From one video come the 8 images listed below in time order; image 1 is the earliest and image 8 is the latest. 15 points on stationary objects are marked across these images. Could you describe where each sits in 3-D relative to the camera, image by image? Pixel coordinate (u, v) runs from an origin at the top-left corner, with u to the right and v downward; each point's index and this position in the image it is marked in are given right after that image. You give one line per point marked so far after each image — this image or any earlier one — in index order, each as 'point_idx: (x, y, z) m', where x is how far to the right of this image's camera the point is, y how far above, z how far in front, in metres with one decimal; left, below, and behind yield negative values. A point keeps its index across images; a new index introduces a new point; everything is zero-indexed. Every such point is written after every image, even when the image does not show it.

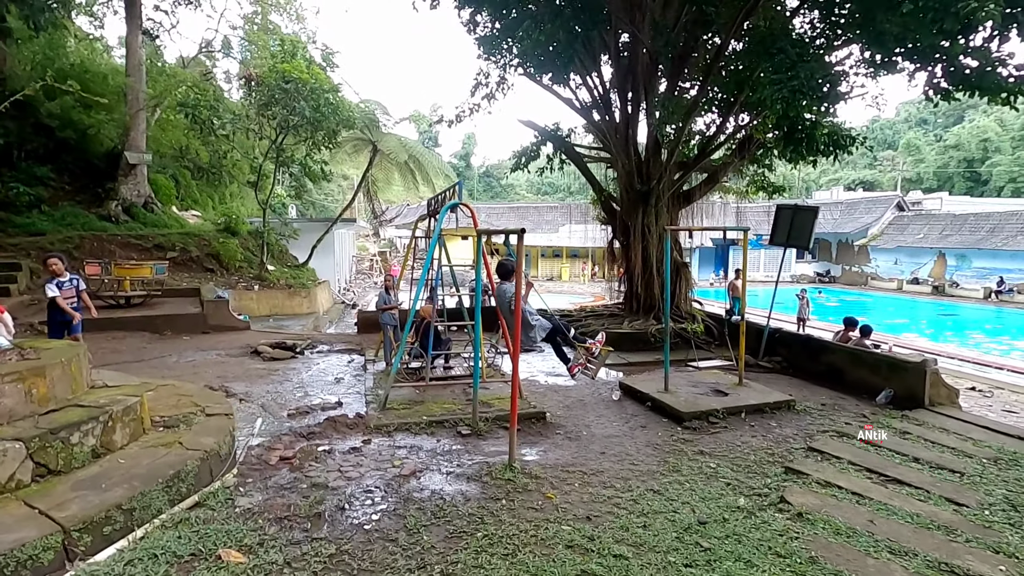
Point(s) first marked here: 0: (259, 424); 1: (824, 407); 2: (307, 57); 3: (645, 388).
0: (-2.4, -1.3, +5.1) m
1: (+3.4, -1.3, +5.9) m
2: (-5.7, +6.4, +15.0) m
3: (+1.5, -1.2, +6.2) m
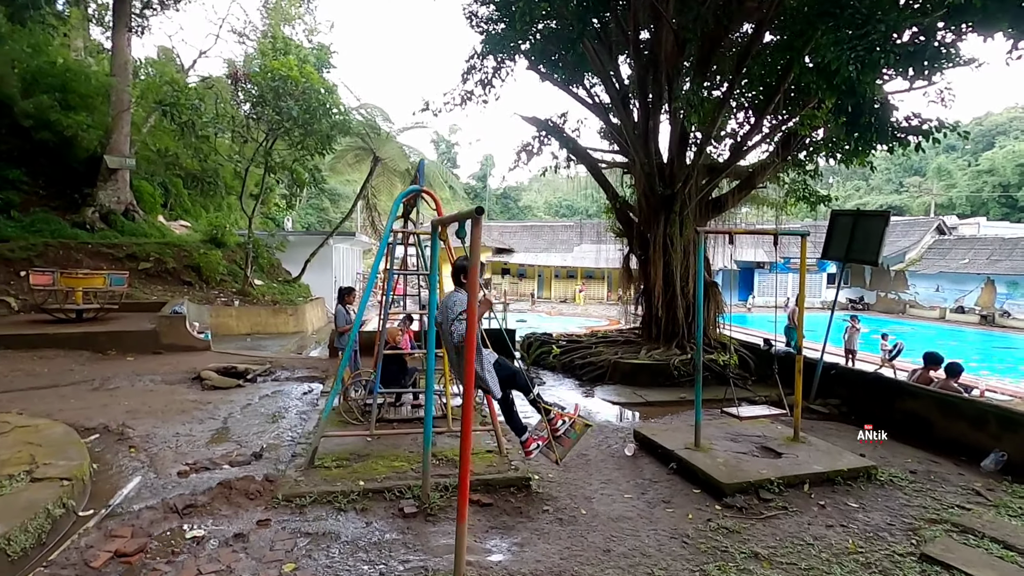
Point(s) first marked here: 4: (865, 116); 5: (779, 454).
0: (-2.6, -1.4, +3.7) m
1: (+3.2, -1.5, +4.3) m
2: (-5.5, +6.0, +14.0) m
3: (+1.4, -1.4, +4.7) m
4: (+4.3, +2.1, +6.6) m
5: (+2.2, -1.4, +4.4) m
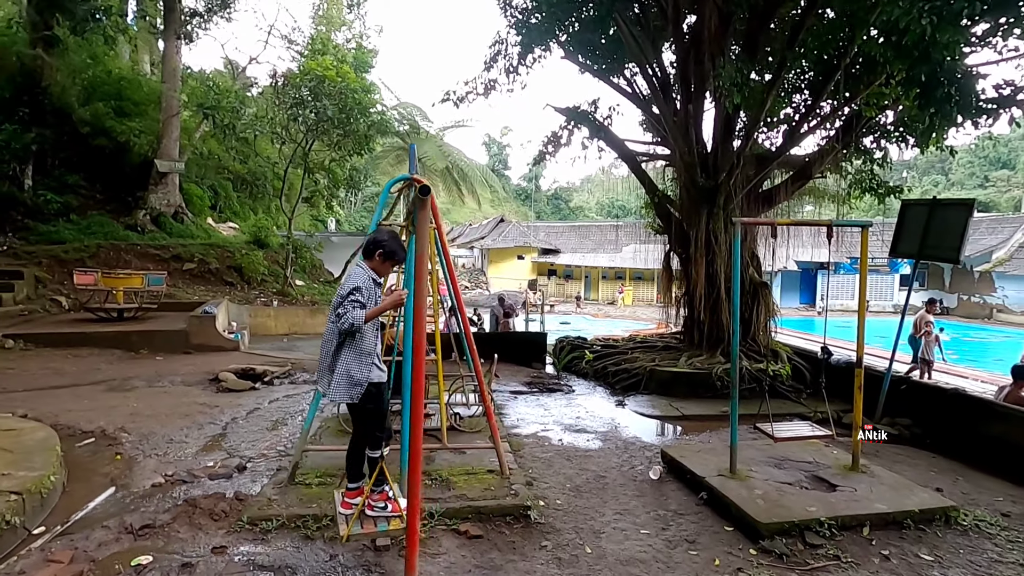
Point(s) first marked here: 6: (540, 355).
0: (-2.6, -1.3, +3.4) m
1: (+3.2, -1.5, +3.5) m
2: (-4.5, +6.0, +14.0) m
3: (+1.4, -1.4, +4.1) m
4: (+4.5, +2.1, +5.7) m
5: (+2.2, -1.4, +3.7) m
6: (+0.4, -1.1, +8.6) m
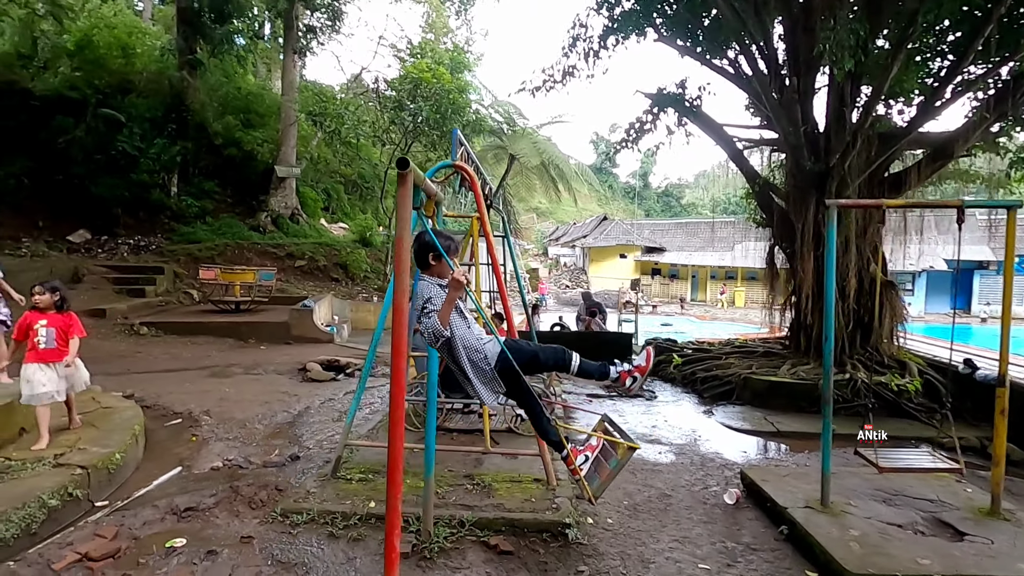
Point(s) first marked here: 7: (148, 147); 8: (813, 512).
0: (-2.4, -1.3, +3.6) m
1: (+3.4, -1.5, +2.5) m
2: (-2.0, +6.0, +14.4) m
3: (+1.7, -1.3, +3.5) m
4: (+5.2, +2.1, +4.4) m
5: (+2.5, -1.4, +3.0) m
6: (+1.7, -1.0, +8.1) m
7: (-9.5, +3.7, +14.2) m
8: (+1.8, -1.3, +3.2) m
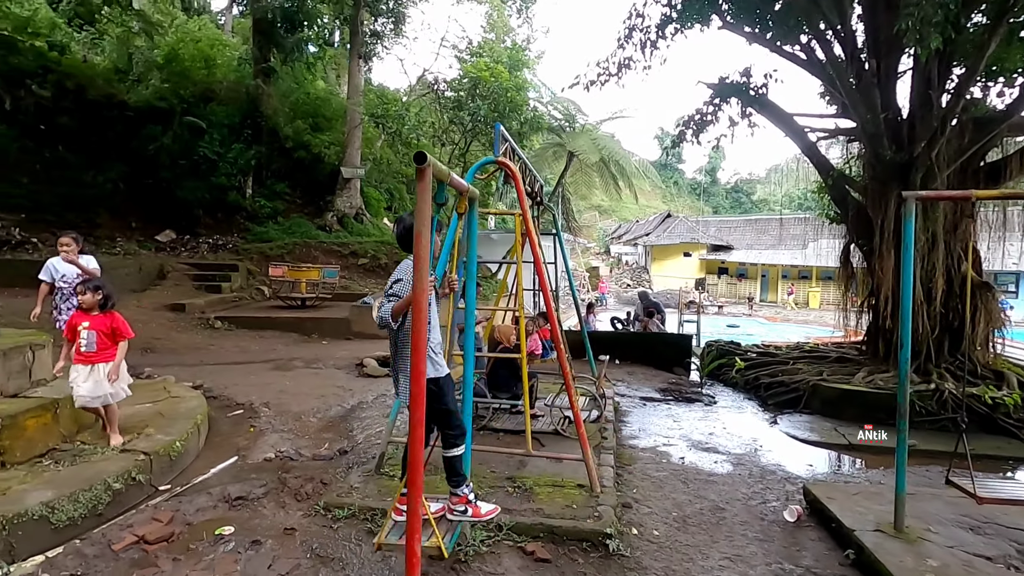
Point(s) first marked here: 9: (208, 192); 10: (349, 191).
0: (-2.1, -1.3, +3.8) m
1: (+3.5, -1.5, +2.1) m
2: (-0.5, +6.1, +14.4) m
3: (+2.0, -1.3, +3.2) m
4: (+5.5, +2.1, +3.7) m
5: (+2.6, -1.4, +2.6) m
6: (+2.5, -1.0, +7.8) m
7: (-8.0, +3.8, +15.1) m
8: (+2.0, -1.3, +2.9) m
9: (-8.5, +2.7, +15.0) m
10: (-4.8, +2.8, +15.7) m
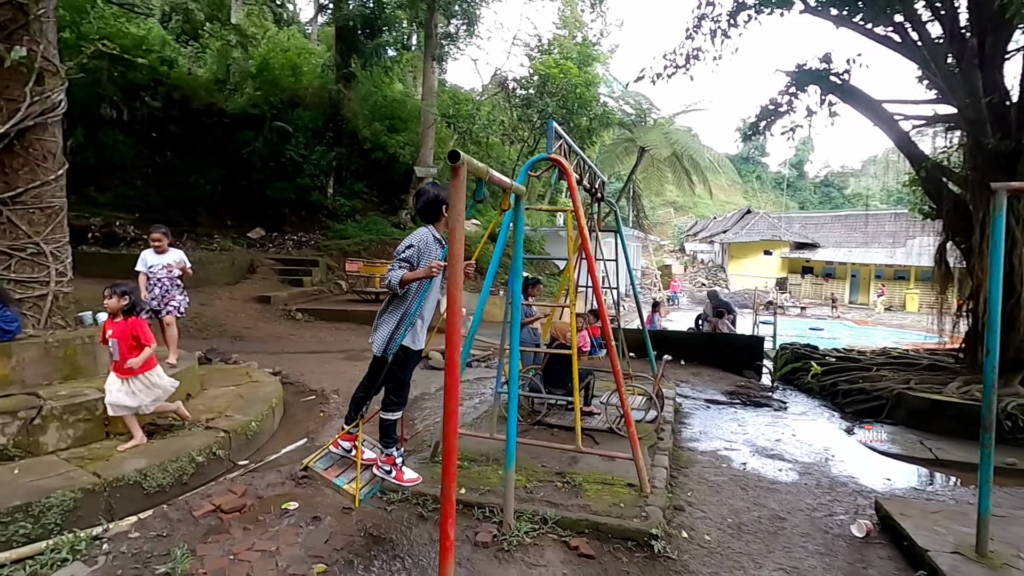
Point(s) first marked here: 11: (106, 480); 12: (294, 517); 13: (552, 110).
0: (-1.7, -1.2, +4.1) m
1: (+3.6, -1.6, +1.6) m
2: (+1.4, +6.2, +14.3) m
3: (+2.2, -1.3, +2.9) m
4: (+5.9, +2.0, +3.0) m
5: (+2.8, -1.4, +2.3) m
6: (+3.3, -1.0, +7.5) m
7: (-6.0, +4.0, +16.0) m
8: (+2.2, -1.3, +2.7) m
9: (-6.5, +2.8, +16.0) m
10: (-2.7, +2.9, +16.2) m
11: (-2.2, -1.0, +2.9) m
12: (-1.2, -1.3, +3.0) m
13: (+1.0, +4.4, +13.5) m
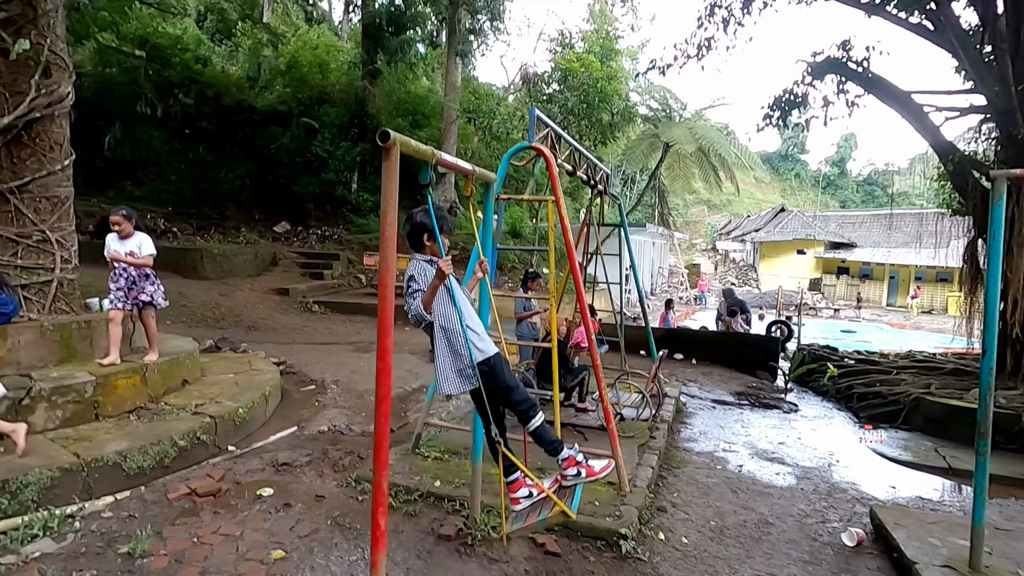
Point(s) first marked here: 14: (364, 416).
0: (-1.8, -1.1, +4.1) m
1: (+3.4, -1.6, +1.4) m
2: (+2.0, +6.2, +14.2) m
3: (+2.1, -1.3, +2.8) m
4: (+5.7, +2.0, +2.6) m
5: (+2.6, -1.4, +2.1) m
6: (+3.4, -1.0, +7.2) m
7: (-5.3, +4.1, +16.3) m
8: (+2.0, -1.3, +2.5) m
9: (-5.9, +3.0, +16.3) m
10: (-2.1, +3.1, +16.3) m
11: (-2.3, -0.9, +3.0) m
12: (-1.4, -1.2, +3.0) m
13: (+1.5, +4.5, +13.3) m
14: (-1.3, -1.1, +4.7) m
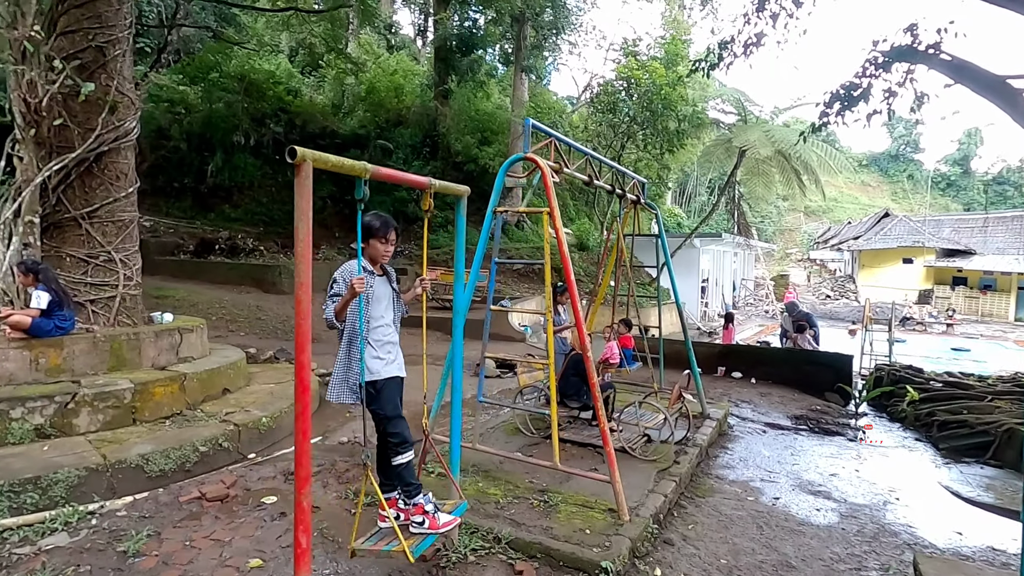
0: (-1.7, -1.2, +4.3) m
1: (+3.0, -1.6, +0.8) m
2: (+3.6, +5.9, +13.8) m
3: (+1.9, -1.4, +2.3) m
4: (+5.5, +2.0, +1.7) m
5: (+2.3, -1.4, +1.6) m
6: (+3.9, -1.2, +6.5) m
7: (-3.3, +3.7, +16.9) m
8: (+1.9, -1.4, +2.1) m
9: (-3.8, +2.6, +17.0) m
10: (-0.1, +2.7, +16.4) m
11: (-2.4, -1.0, +3.2) m
12: (-1.4, -1.3, +3.2) m
13: (+3.0, +4.2, +13.0) m
14: (-1.1, -1.2, +4.8) m
